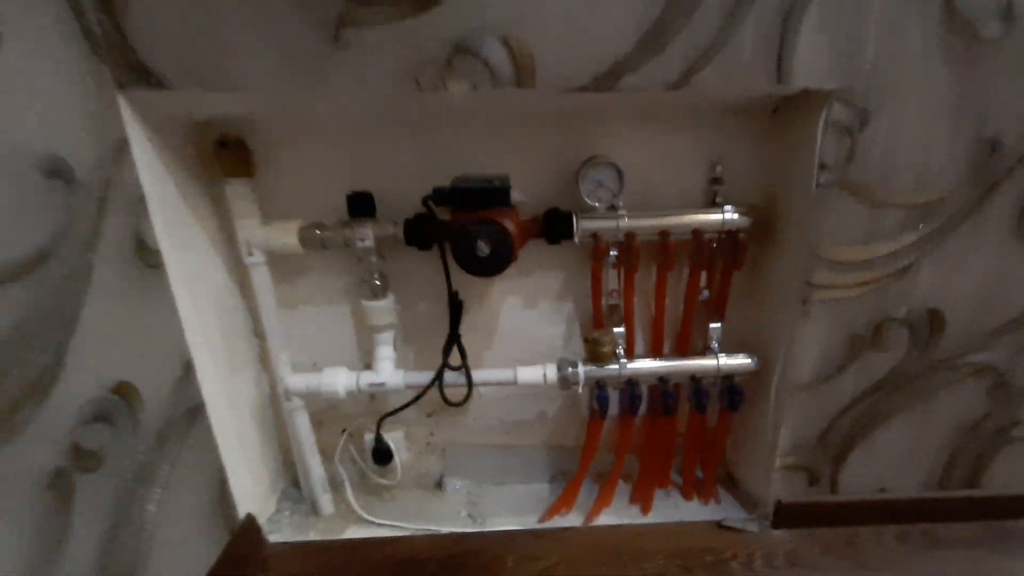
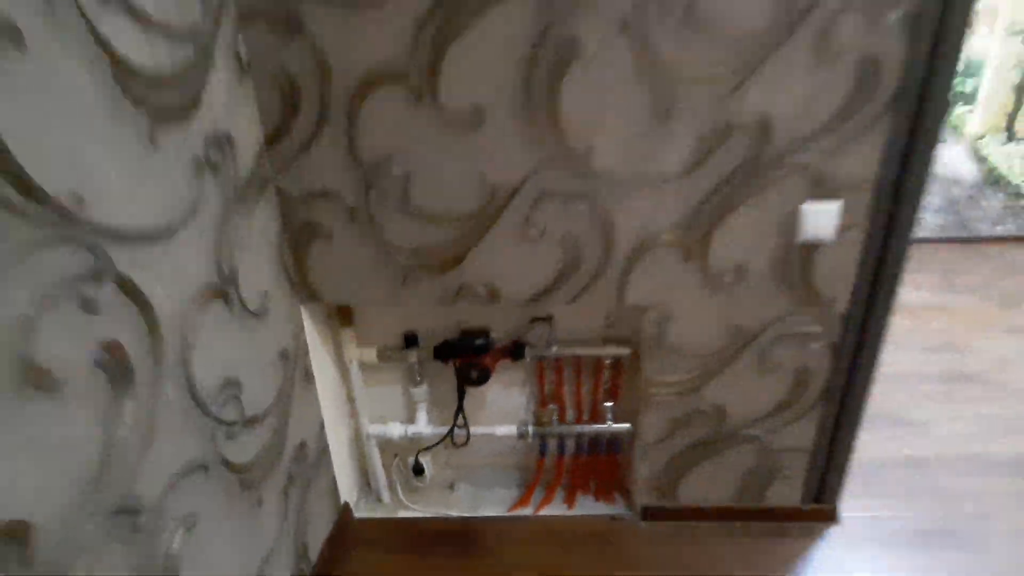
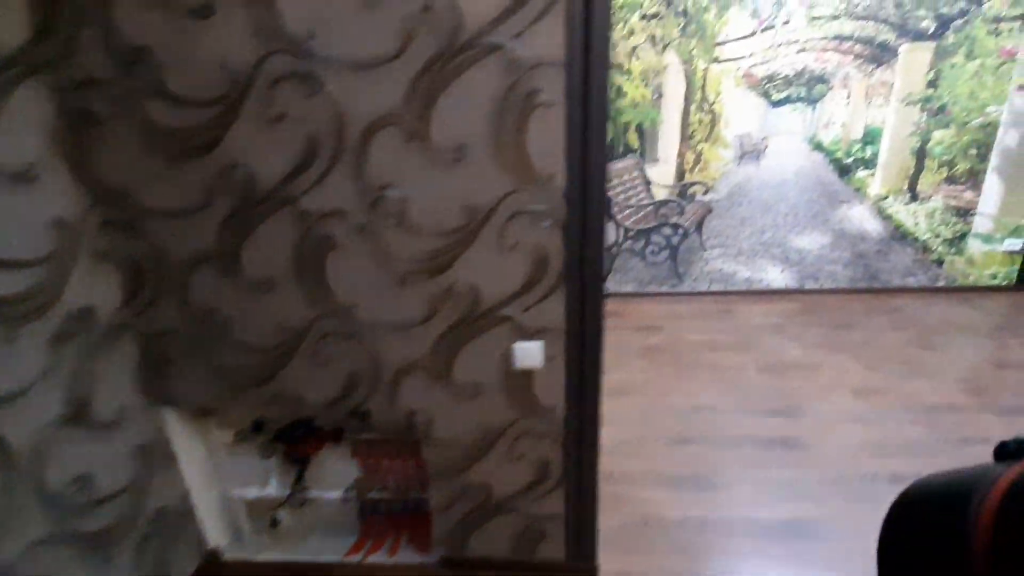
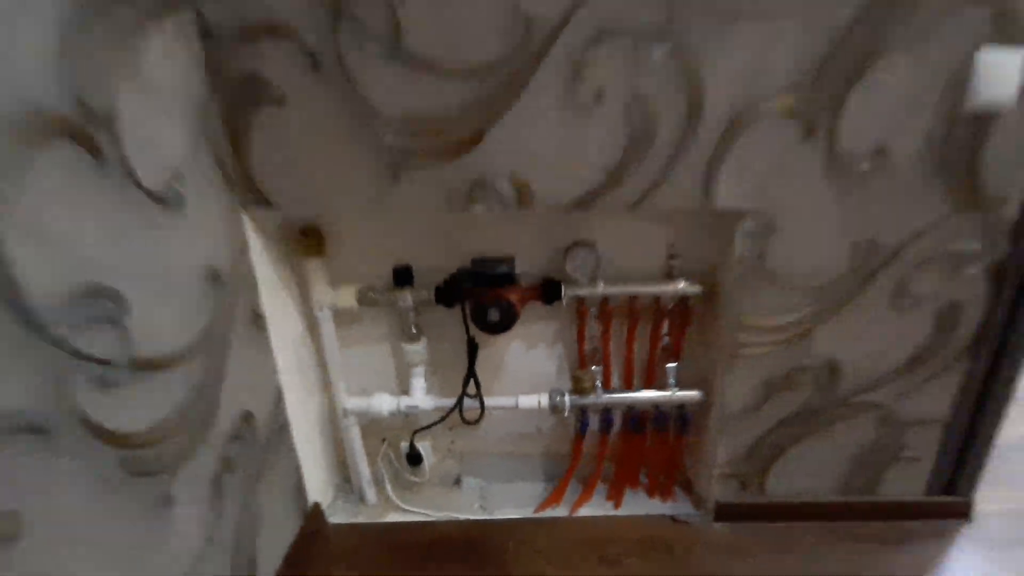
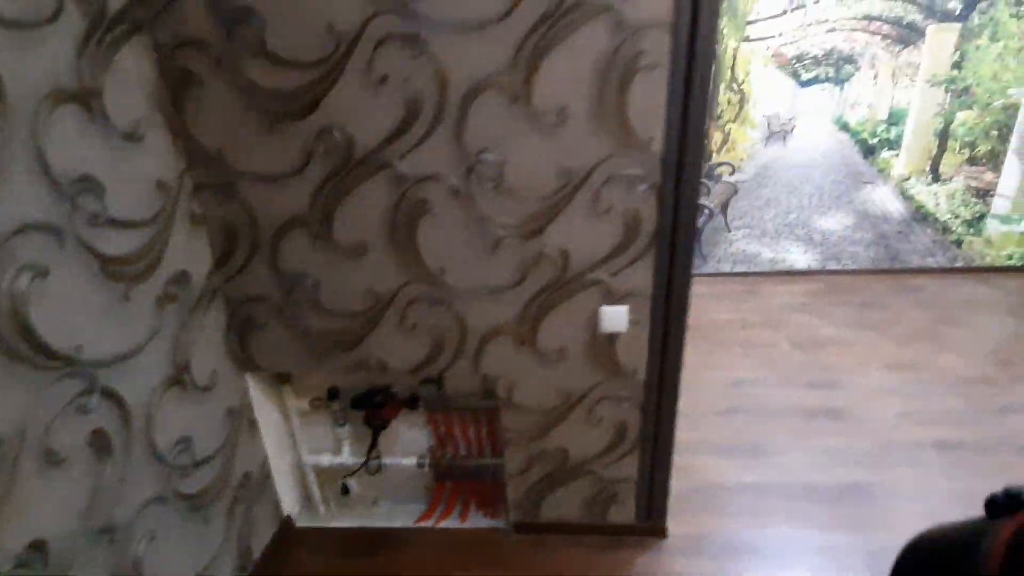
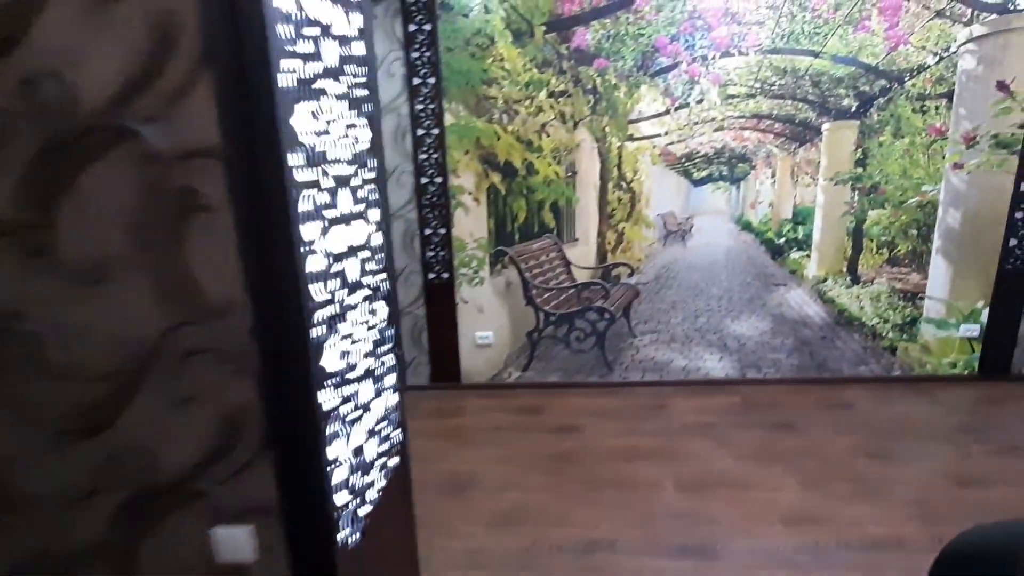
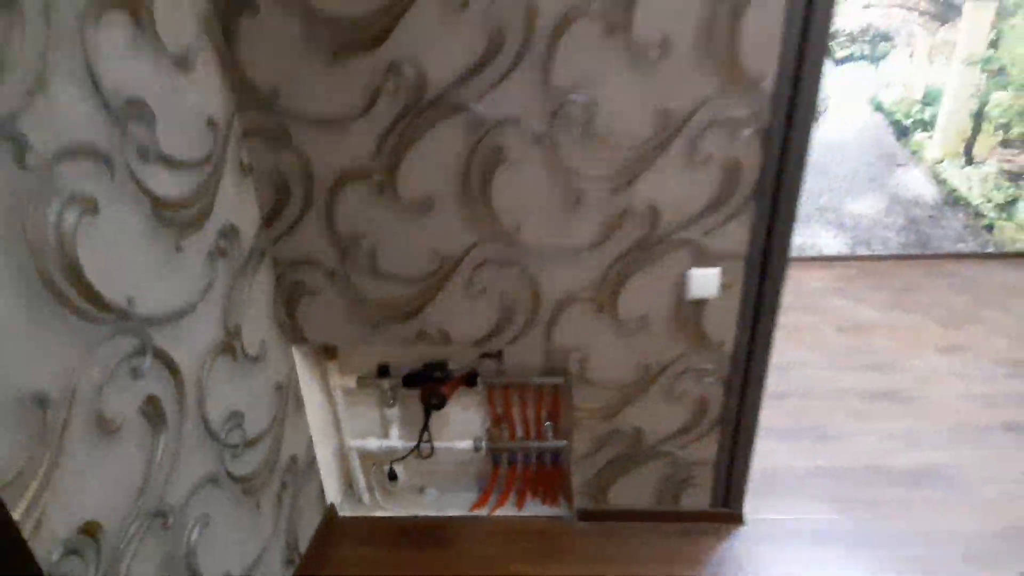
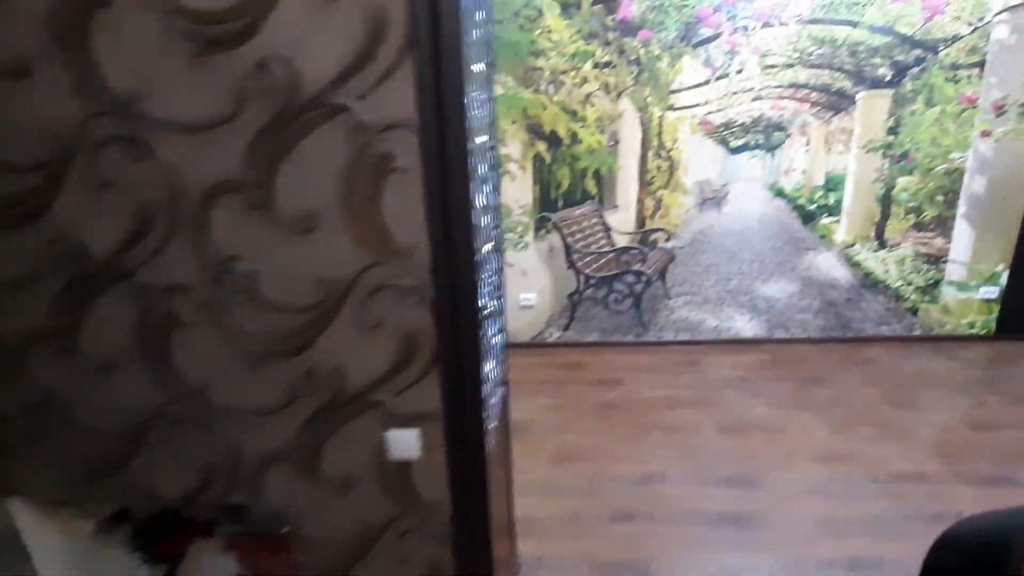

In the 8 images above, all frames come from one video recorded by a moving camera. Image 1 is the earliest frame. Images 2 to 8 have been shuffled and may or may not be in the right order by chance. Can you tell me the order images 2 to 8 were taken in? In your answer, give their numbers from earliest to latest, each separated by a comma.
4, 2, 7, 5, 3, 8, 6
